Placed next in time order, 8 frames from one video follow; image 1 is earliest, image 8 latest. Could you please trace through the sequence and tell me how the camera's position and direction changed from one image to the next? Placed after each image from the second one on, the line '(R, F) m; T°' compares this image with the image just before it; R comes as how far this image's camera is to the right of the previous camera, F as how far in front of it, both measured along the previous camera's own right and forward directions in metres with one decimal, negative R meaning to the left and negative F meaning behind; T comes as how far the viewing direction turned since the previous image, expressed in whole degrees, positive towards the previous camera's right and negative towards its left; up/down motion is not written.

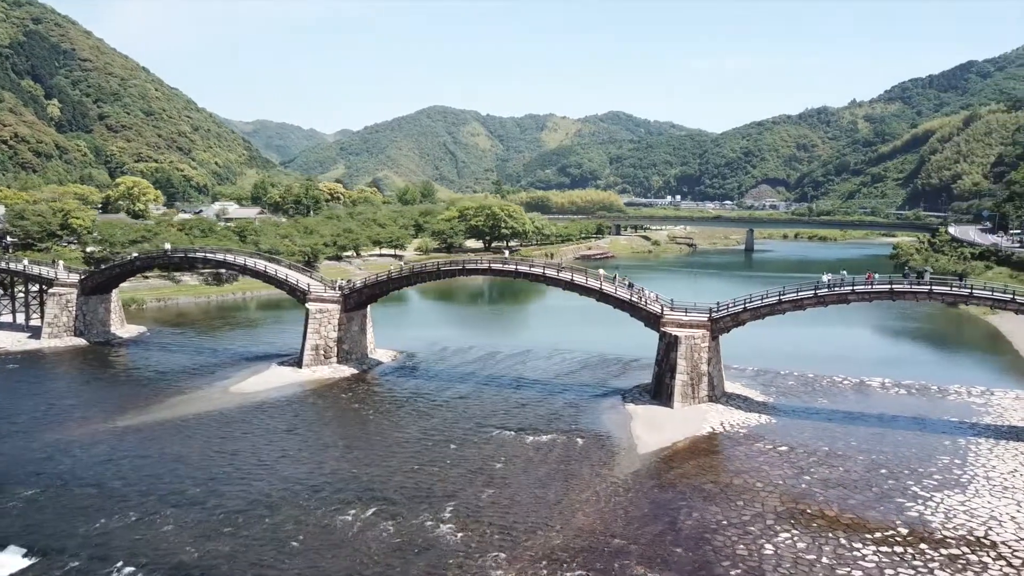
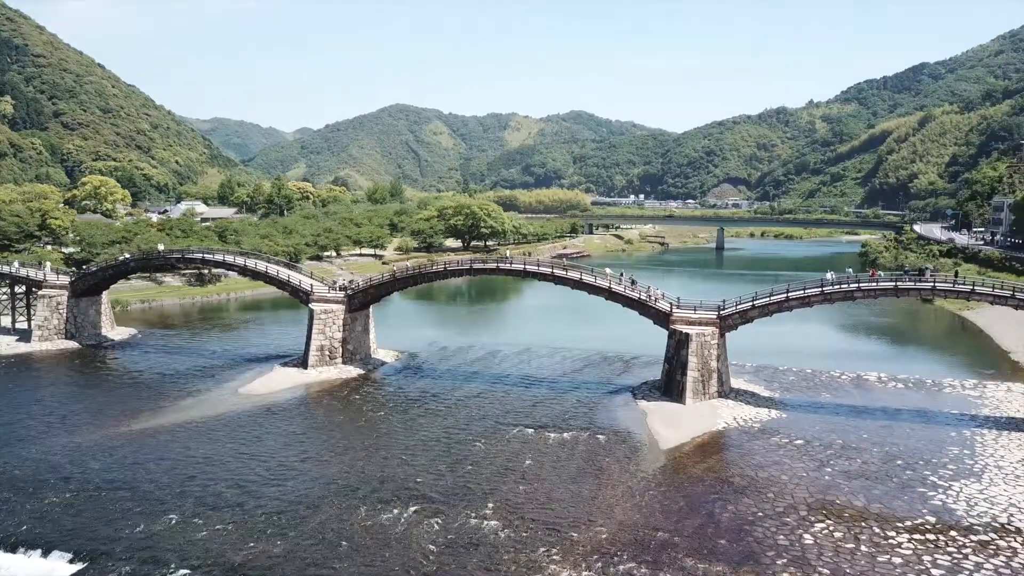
(-1.9, -0.2) m; +3°
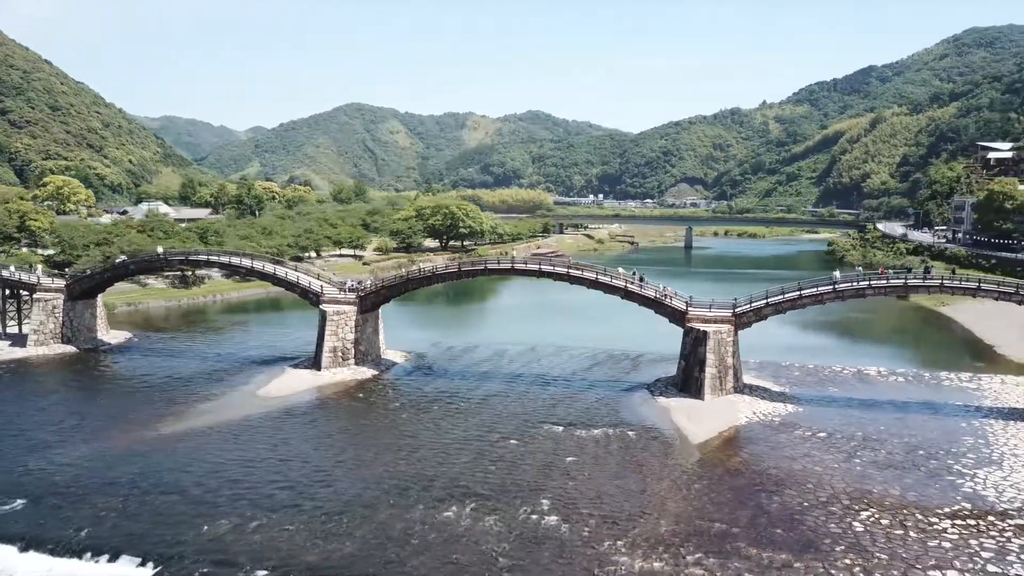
(-2.4, -0.3) m; +3°
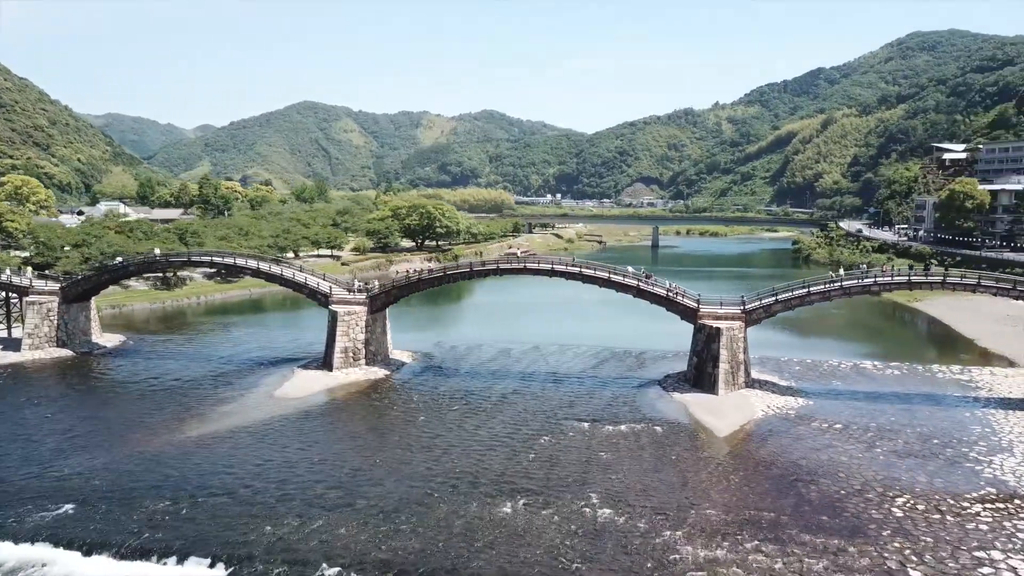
(-2.5, -0.4) m; +3°
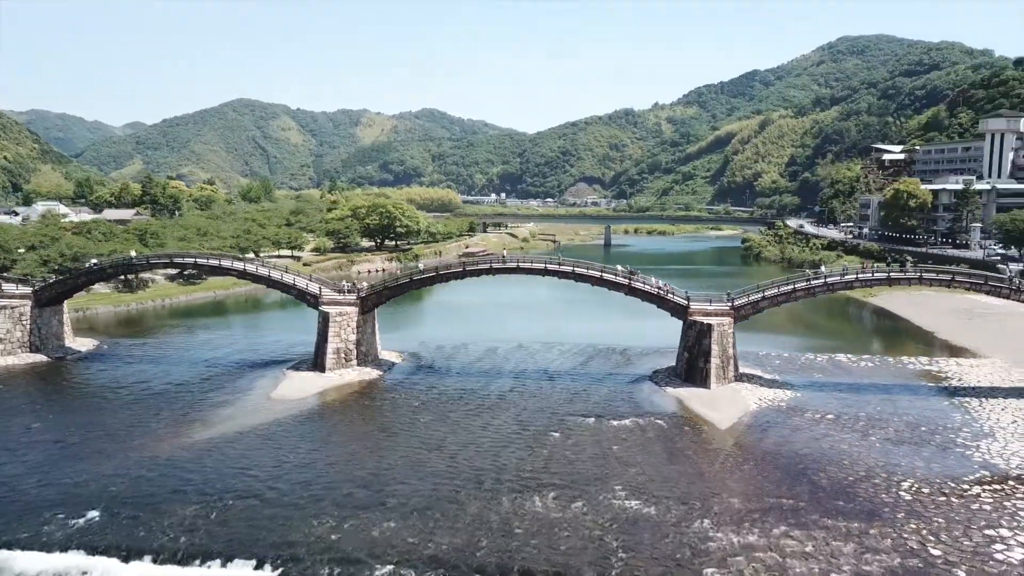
(-2.2, -0.3) m; +4°
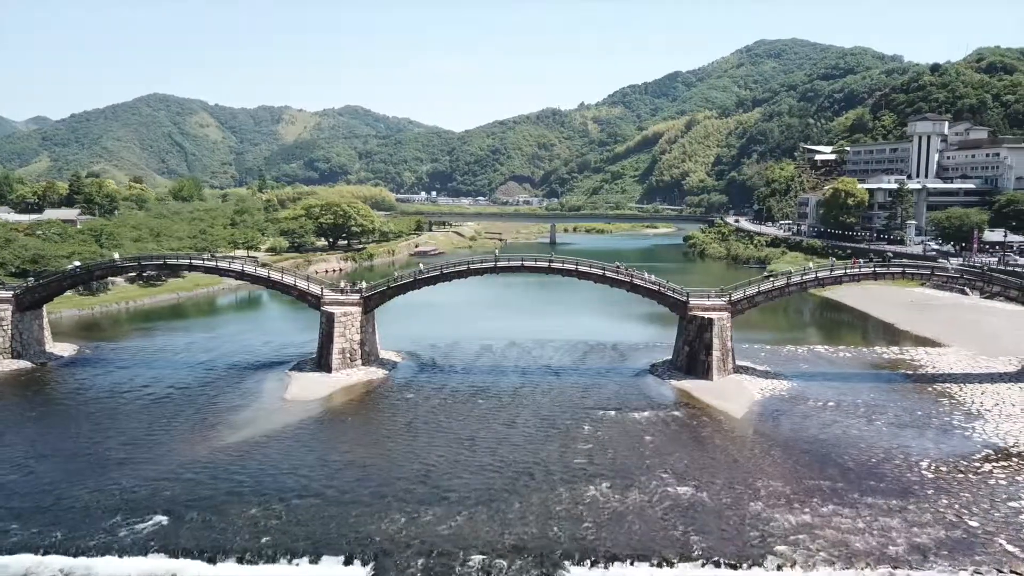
(-3.5, -0.5) m; +5°
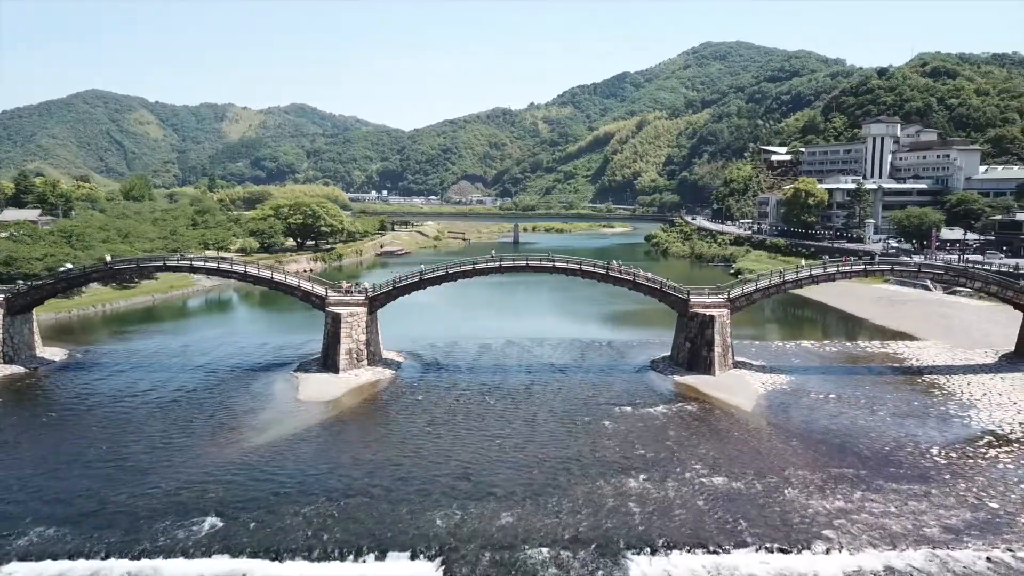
(-2.5, -0.4) m; +4°
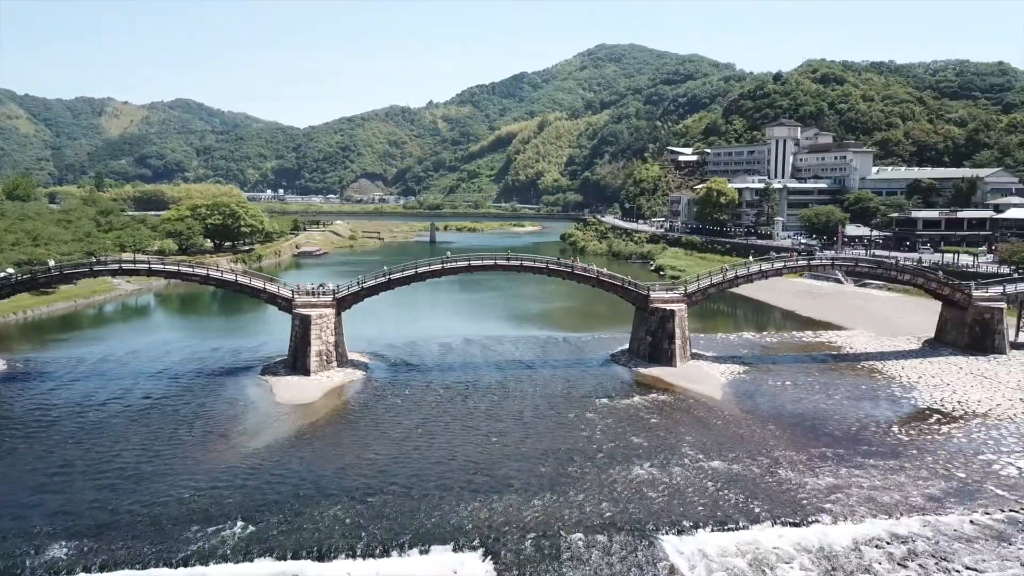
(-3.2, -0.5) m; +7°
